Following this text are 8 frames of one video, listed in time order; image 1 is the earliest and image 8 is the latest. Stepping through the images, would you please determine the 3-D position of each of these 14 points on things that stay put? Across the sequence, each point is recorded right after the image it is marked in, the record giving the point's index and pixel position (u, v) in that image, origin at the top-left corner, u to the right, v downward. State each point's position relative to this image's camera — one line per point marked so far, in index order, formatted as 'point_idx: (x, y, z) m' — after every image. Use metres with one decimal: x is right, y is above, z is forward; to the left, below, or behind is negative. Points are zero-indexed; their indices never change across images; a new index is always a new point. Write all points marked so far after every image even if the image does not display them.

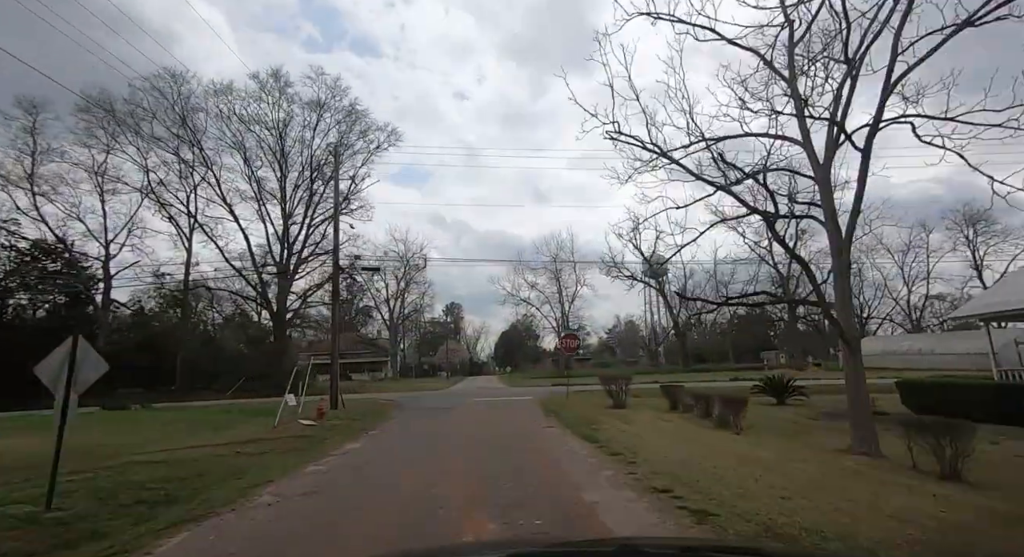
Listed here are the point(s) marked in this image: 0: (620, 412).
0: (+3.8, -4.7, +18.7) m
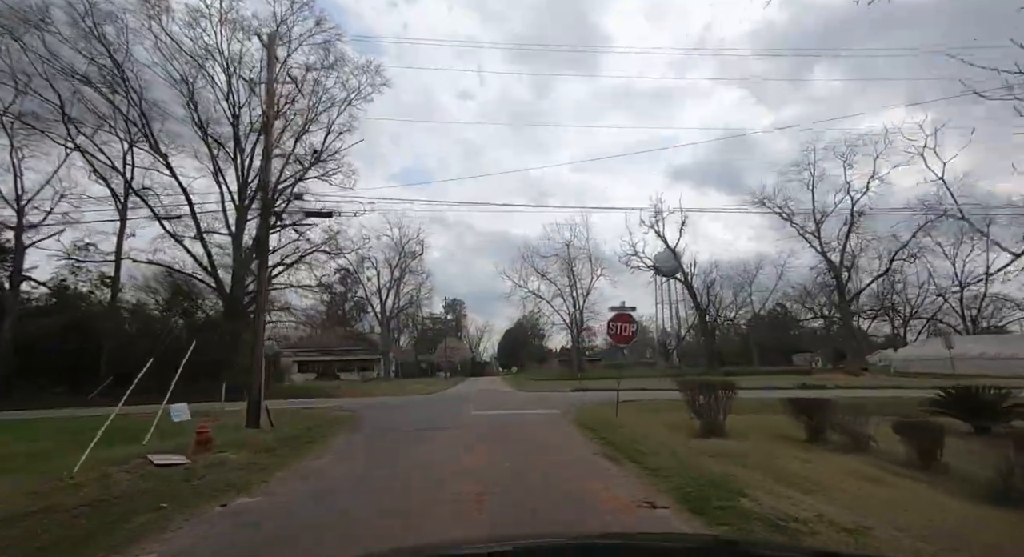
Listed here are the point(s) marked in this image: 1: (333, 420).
0: (+4.3, -3.3, +10.6) m
1: (-5.4, -4.3, +16.5) m
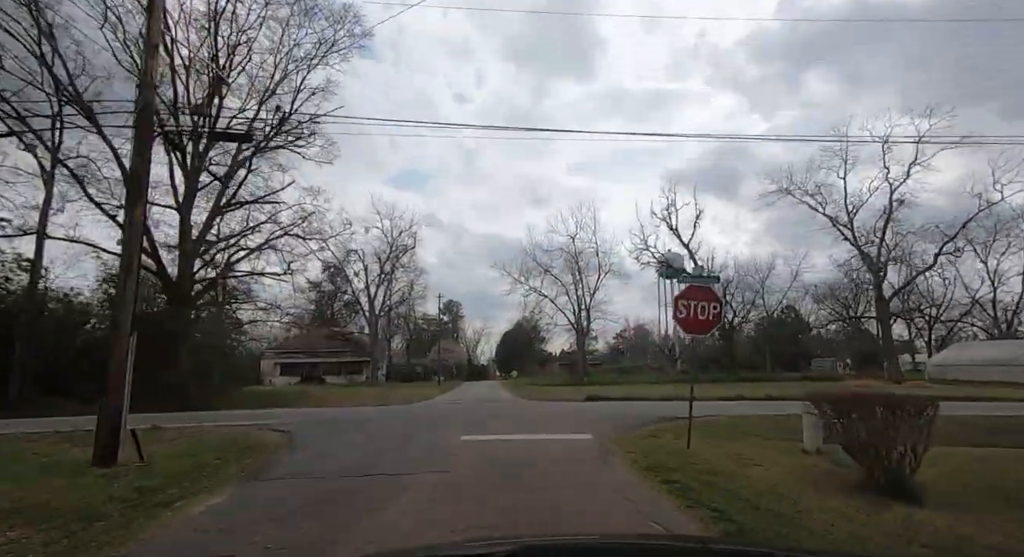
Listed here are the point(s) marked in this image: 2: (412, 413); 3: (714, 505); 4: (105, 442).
0: (+4.5, -2.5, +5.2) m
1: (-5.2, -3.4, +11.0) m
2: (-3.6, -4.9, +19.8) m
3: (+2.4, -2.7, +6.6) m
4: (-6.7, -2.7, +9.0) m
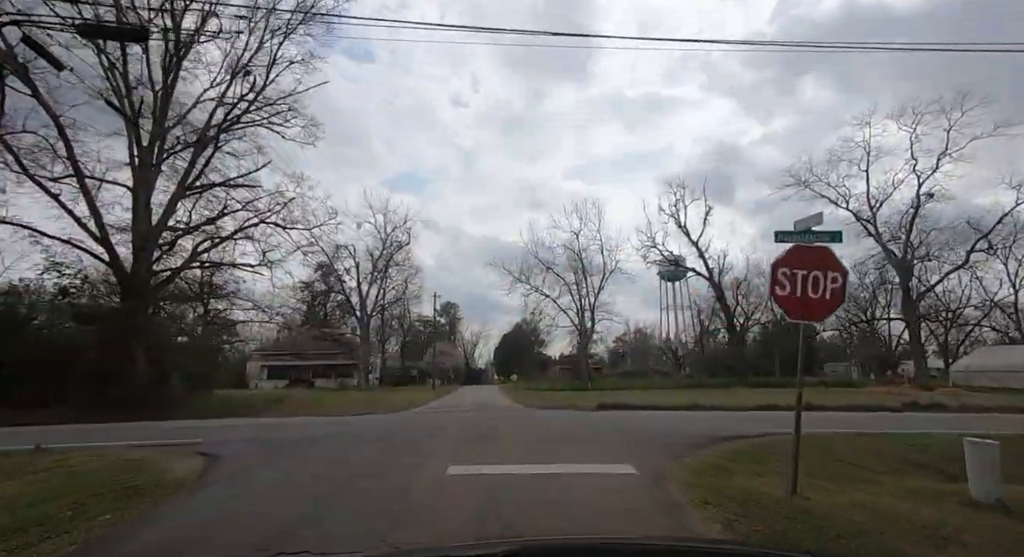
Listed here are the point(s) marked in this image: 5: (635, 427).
0: (+4.7, -2.0, +1.9) m
1: (-5.1, -2.9, +7.7) m
2: (-3.5, -4.4, +16.4) m
3: (+2.5, -2.2, +3.3) m
4: (-6.6, -2.2, +5.7) m
5: (+3.1, -3.7, +13.5) m
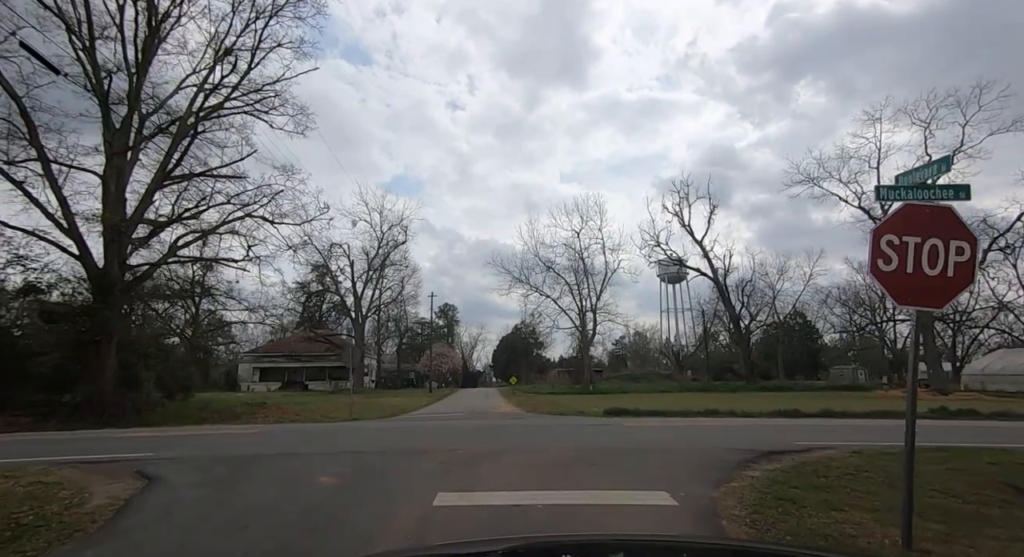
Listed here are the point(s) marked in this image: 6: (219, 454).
0: (+4.8, -1.7, +0.2) m
1: (-5.0, -2.6, +6.0) m
2: (-3.5, -4.2, +14.8) m
3: (+2.6, -2.0, +1.6) m
4: (-6.5, -1.9, +4.0) m
5: (+3.2, -3.5, +11.9) m
6: (-5.3, -3.2, +9.7) m
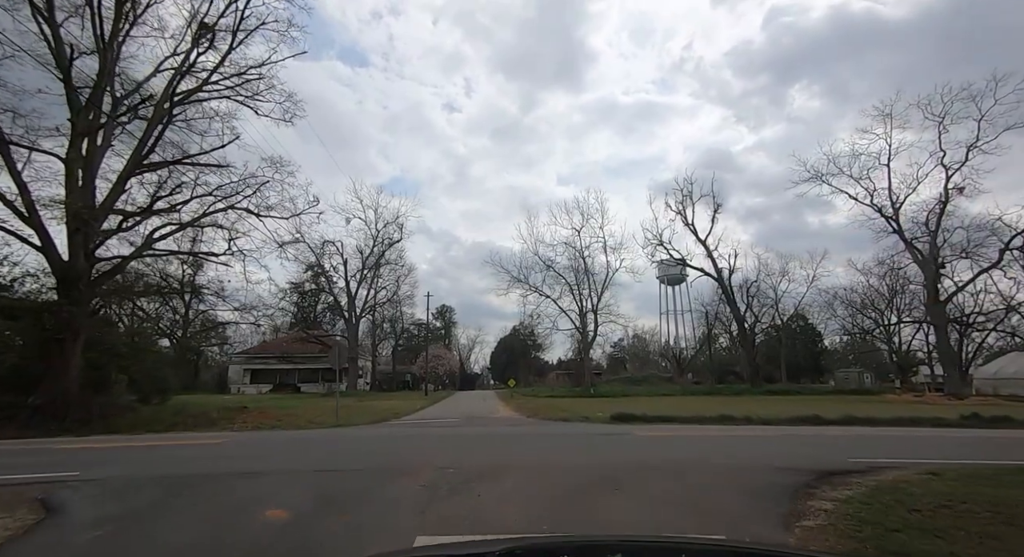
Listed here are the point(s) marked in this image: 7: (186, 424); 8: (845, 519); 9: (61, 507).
0: (+4.8, -1.4, -1.4) m
1: (-5.0, -2.4, +4.4) m
2: (-3.5, -4.0, +13.1) m
3: (+2.7, -1.7, 0.0) m
4: (-6.5, -1.6, +2.3) m
5: (+3.2, -3.2, +10.2) m
6: (-5.2, -2.9, +8.1) m
7: (-11.3, -5.1, +18.9) m
8: (+3.3, -2.4, +5.6) m
9: (-4.9, -2.6, +6.0) m
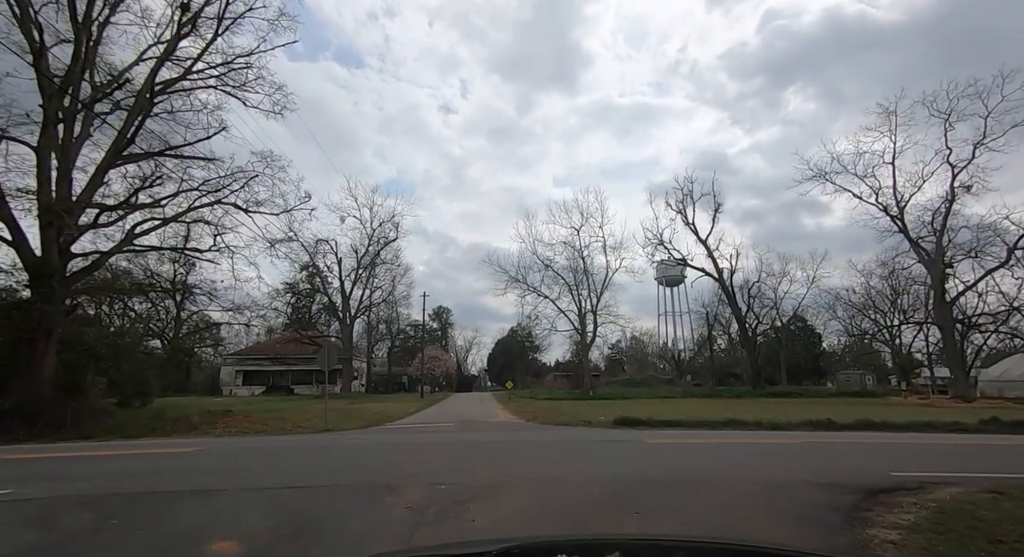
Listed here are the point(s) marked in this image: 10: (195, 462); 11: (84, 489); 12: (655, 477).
0: (+4.9, -1.3, -2.4) m
1: (-5.0, -2.2, +3.4) m
2: (-3.5, -3.8, +12.1) m
3: (+2.8, -1.5, -1.0) m
4: (-6.4, -1.4, +1.3) m
5: (+3.2, -3.1, +9.3) m
6: (-5.2, -2.8, +7.0) m
7: (-11.4, -4.9, +17.9) m
8: (+3.3, -2.3, +4.6) m
9: (-4.9, -2.4, +5.0) m
10: (-6.0, -3.5, +10.3) m
11: (-5.6, -2.8, +7.2) m
12: (+2.1, -2.9, +8.0) m
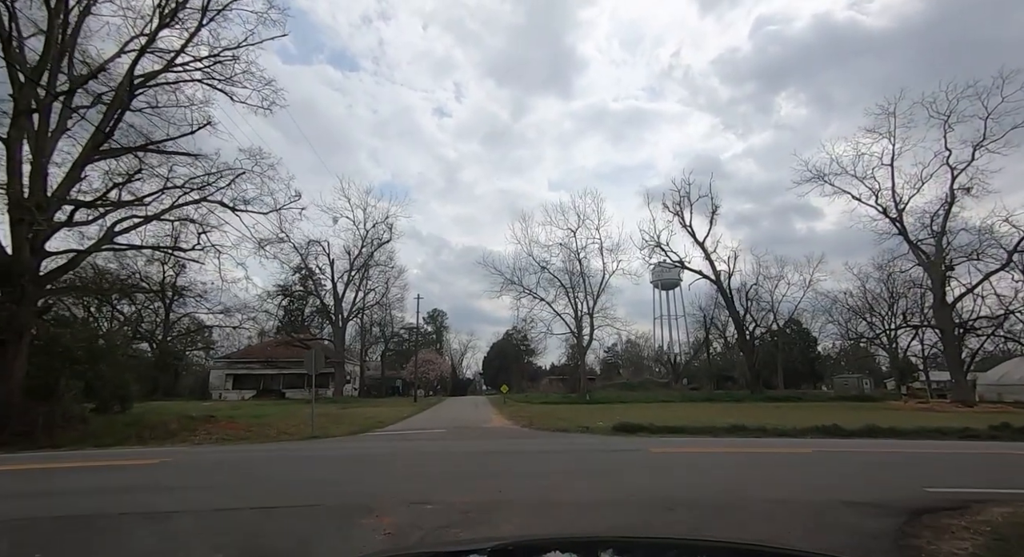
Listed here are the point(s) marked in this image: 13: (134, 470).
0: (+4.9, -1.1, -3.1) m
1: (-5.0, -2.1, +2.5) m
2: (-3.6, -3.8, +11.3) m
3: (+2.8, -1.4, -1.7) m
4: (-6.4, -1.3, +0.5) m
5: (+3.1, -3.1, +8.5) m
6: (-5.3, -2.7, +6.2) m
7: (-11.5, -4.9, +17.0) m
8: (+3.3, -2.2, +3.9) m
9: (-5.0, -2.3, +4.2) m
10: (-6.1, -3.4, +9.5) m
11: (-5.7, -2.7, +6.4) m
12: (+2.0, -2.9, +7.2) m
13: (-7.0, -3.5, +10.1) m
